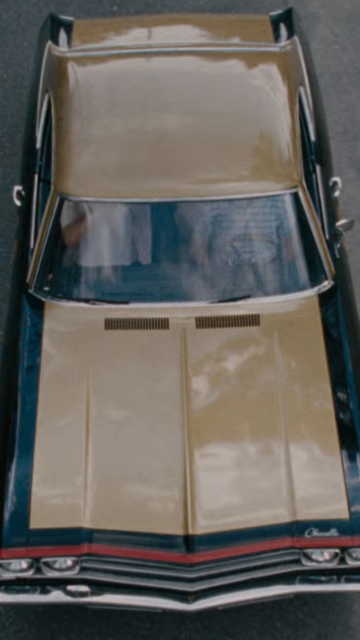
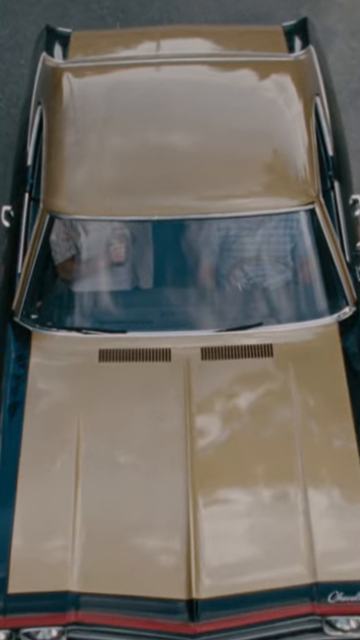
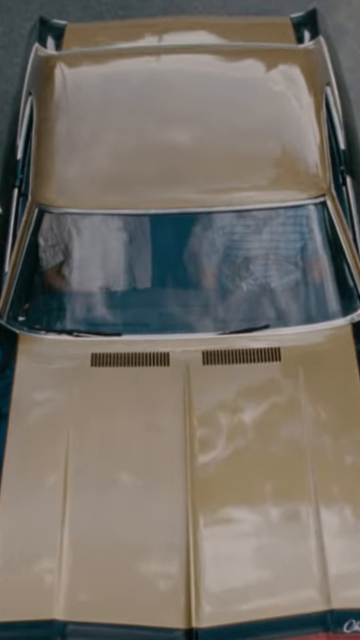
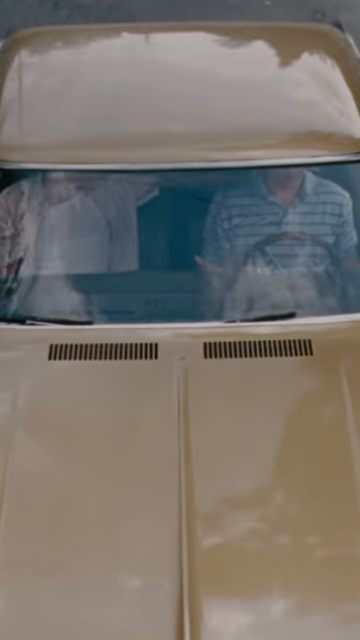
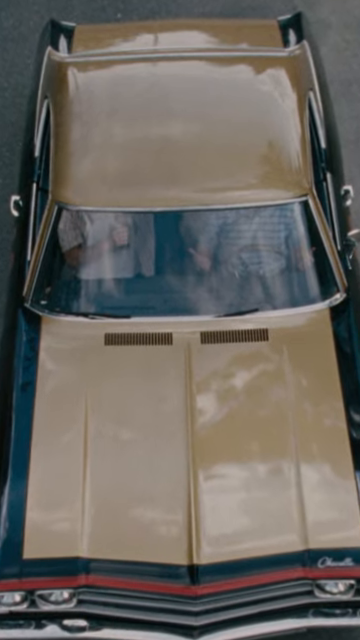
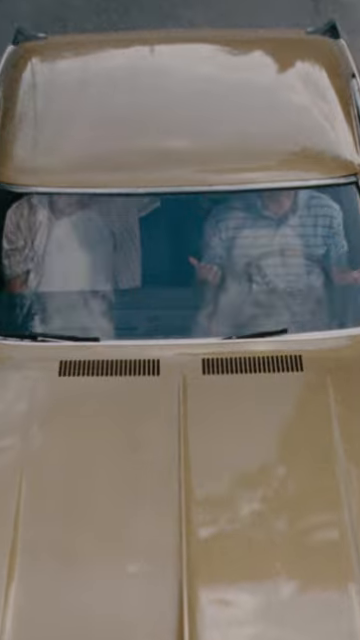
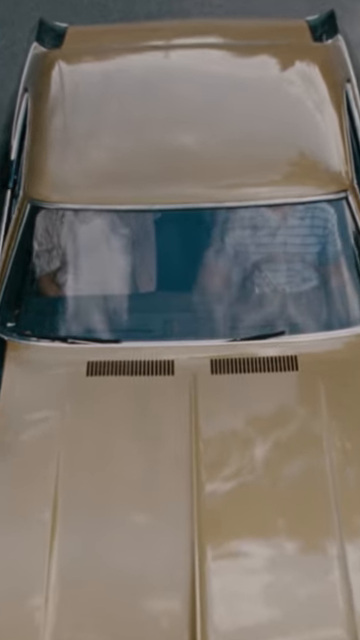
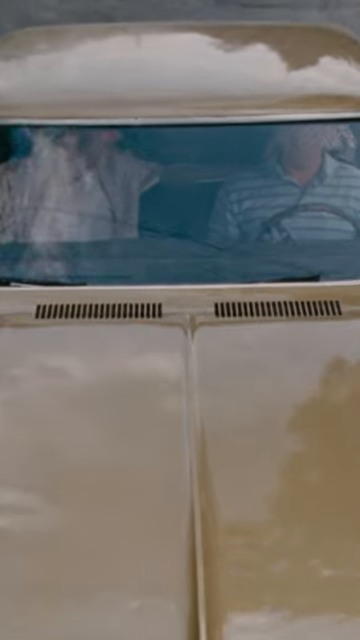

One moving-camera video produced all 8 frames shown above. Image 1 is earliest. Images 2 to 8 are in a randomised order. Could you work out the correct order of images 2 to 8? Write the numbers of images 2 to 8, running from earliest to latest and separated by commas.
5, 2, 3, 7, 6, 4, 8
